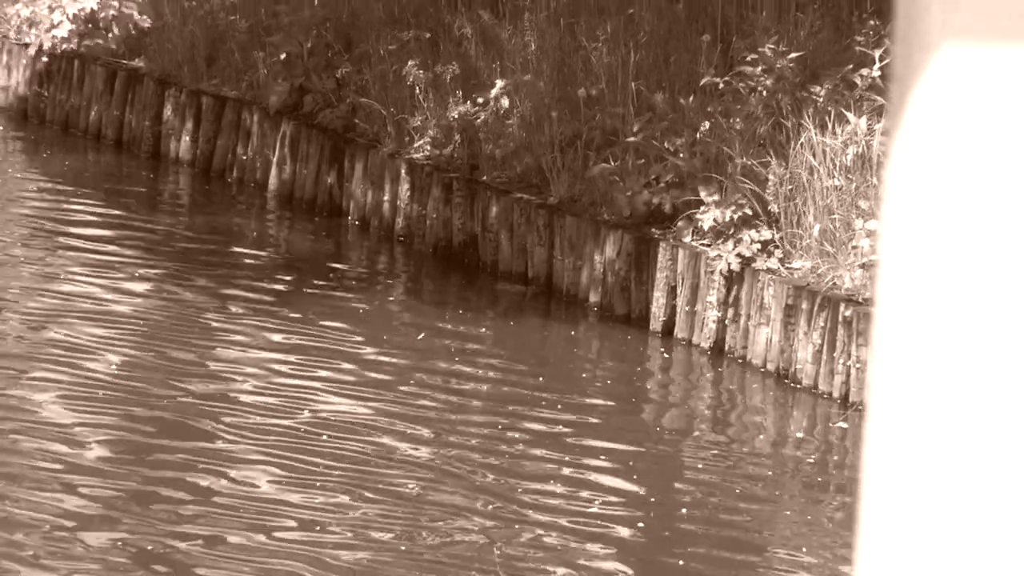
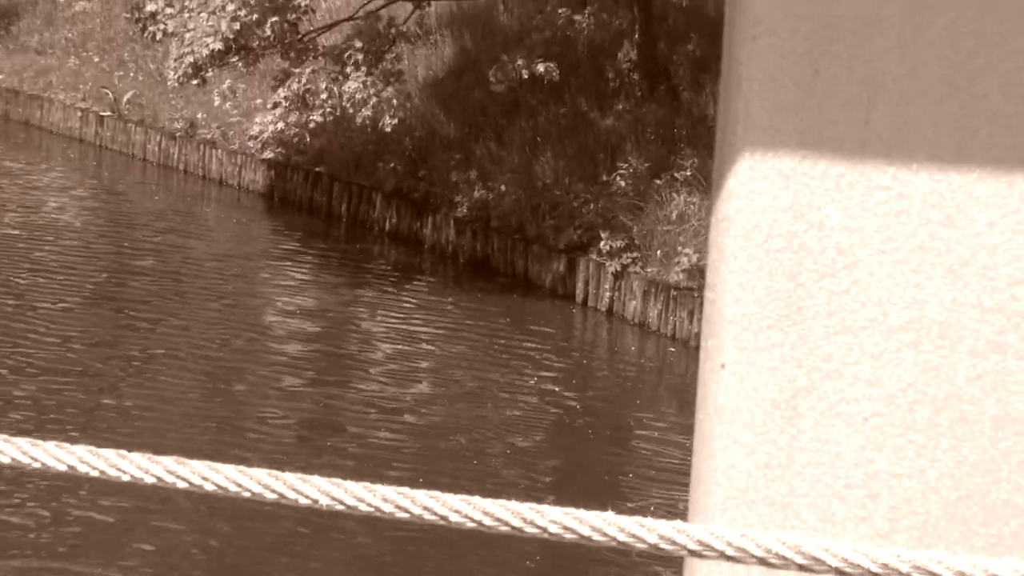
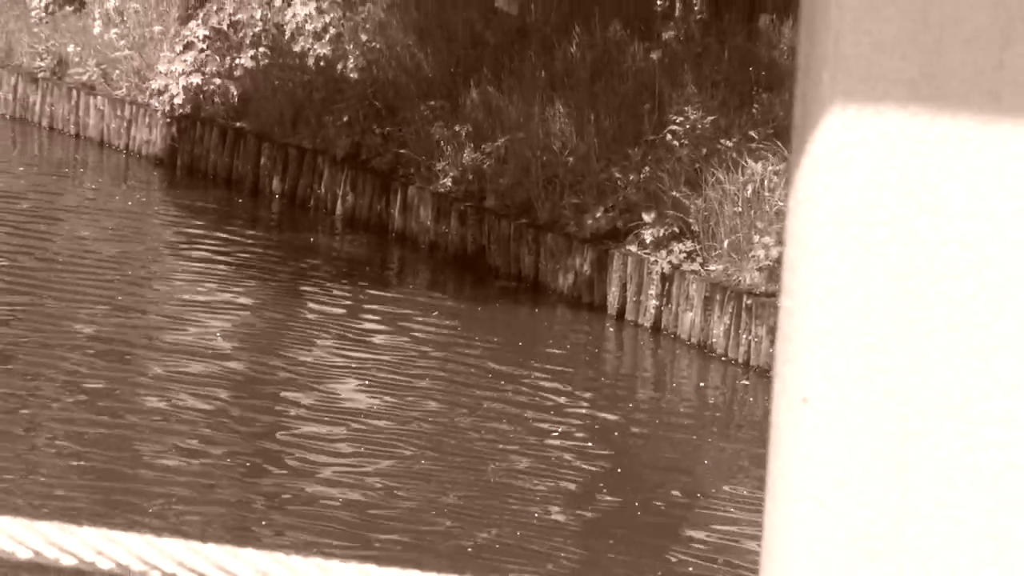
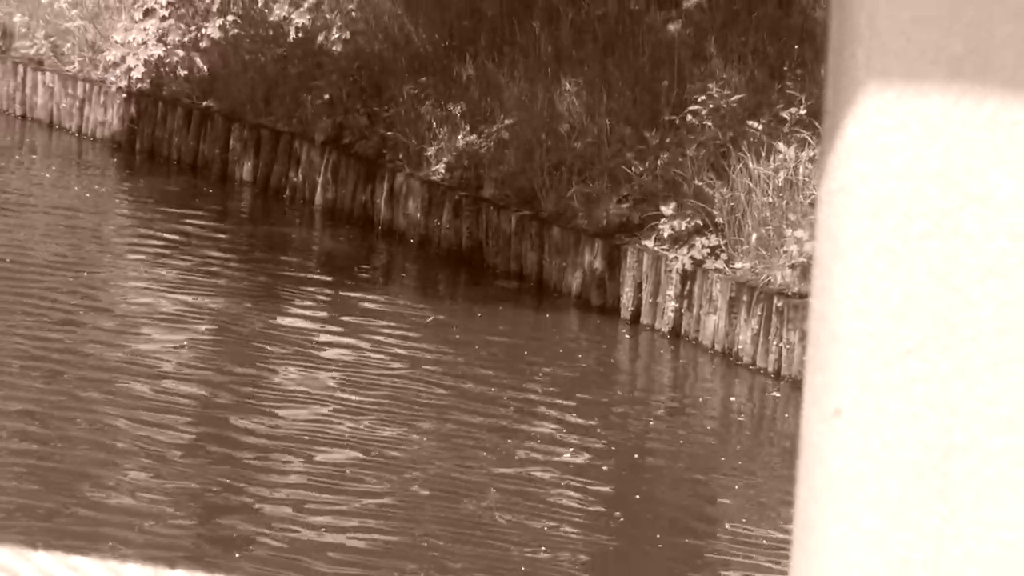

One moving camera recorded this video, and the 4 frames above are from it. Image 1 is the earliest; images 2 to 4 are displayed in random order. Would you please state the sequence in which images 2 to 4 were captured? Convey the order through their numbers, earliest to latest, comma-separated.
4, 3, 2
